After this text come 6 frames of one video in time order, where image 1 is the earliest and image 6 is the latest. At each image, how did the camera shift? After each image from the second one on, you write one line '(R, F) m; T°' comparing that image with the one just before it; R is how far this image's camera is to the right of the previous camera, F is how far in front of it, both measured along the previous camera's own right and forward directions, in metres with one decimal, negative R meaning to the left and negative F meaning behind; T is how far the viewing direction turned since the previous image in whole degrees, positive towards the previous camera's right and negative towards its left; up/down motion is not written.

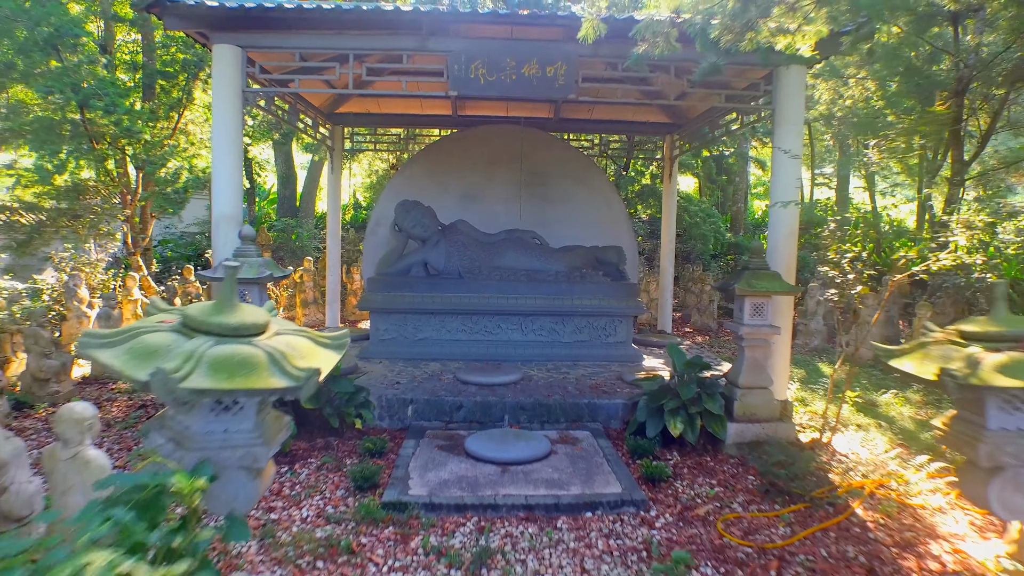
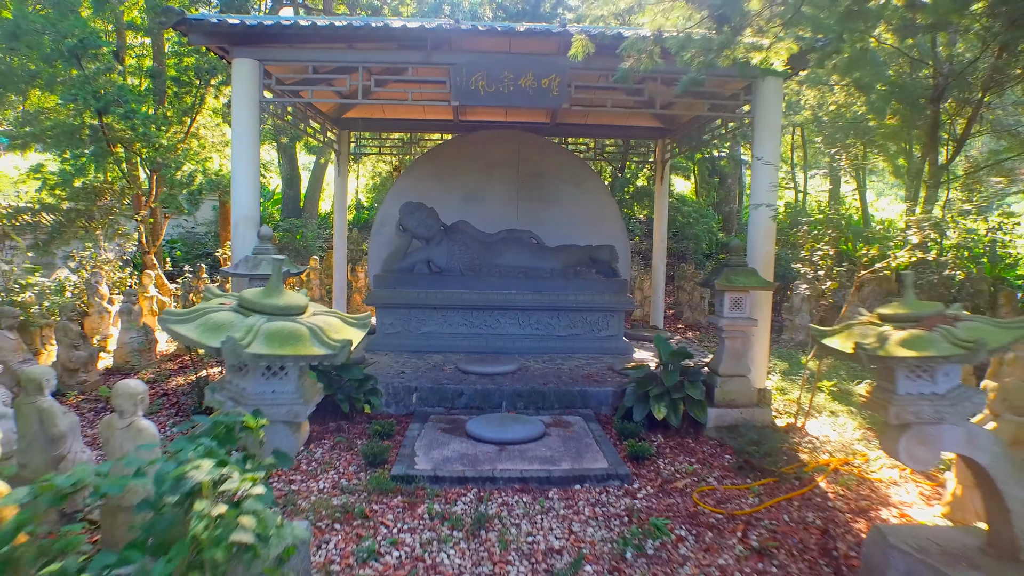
(0.0, -0.3) m; 0°
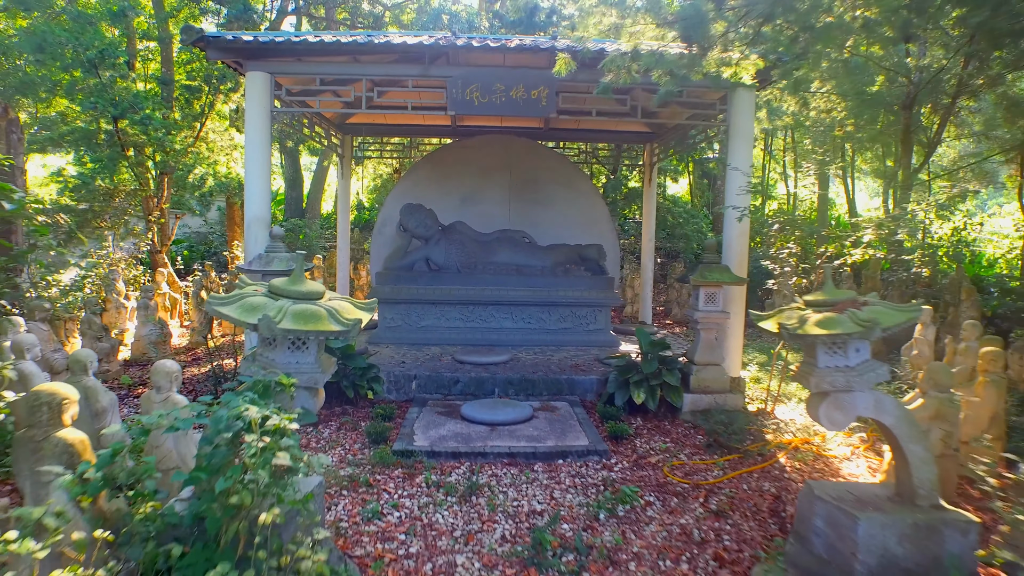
(+0.1, -0.3) m; 0°
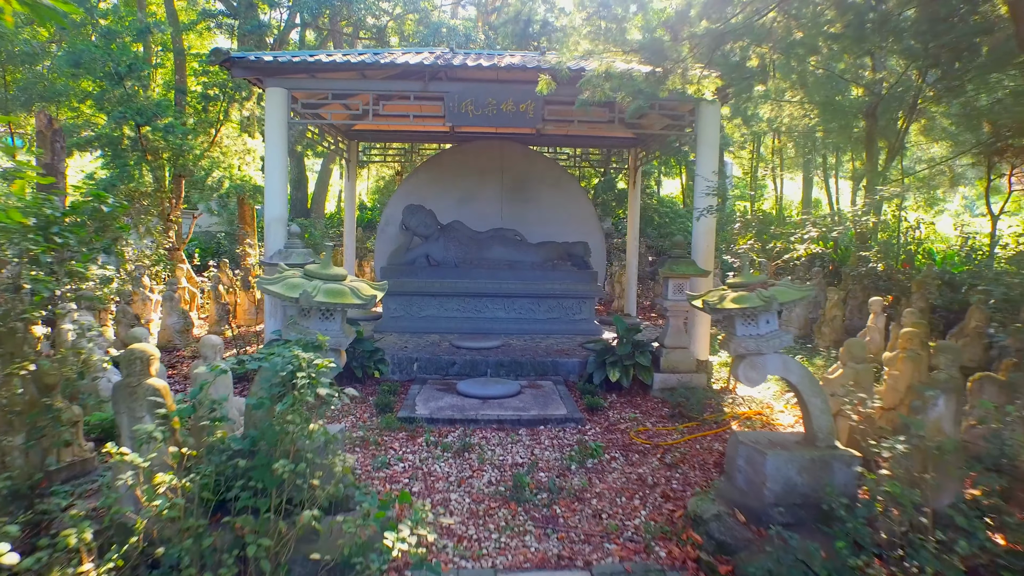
(+0.1, -0.6) m; 0°
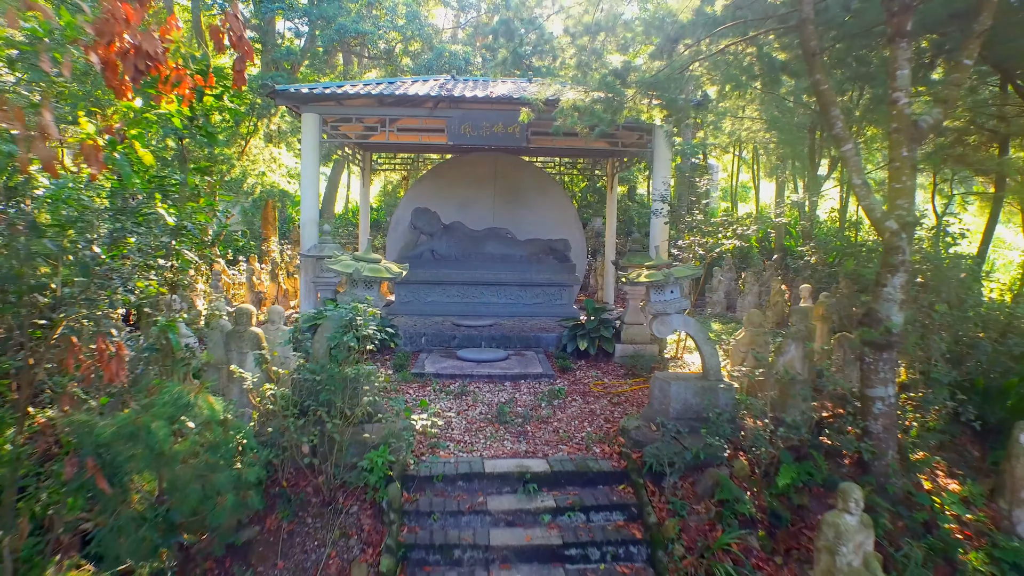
(+0.1, -1.2) m; 0°
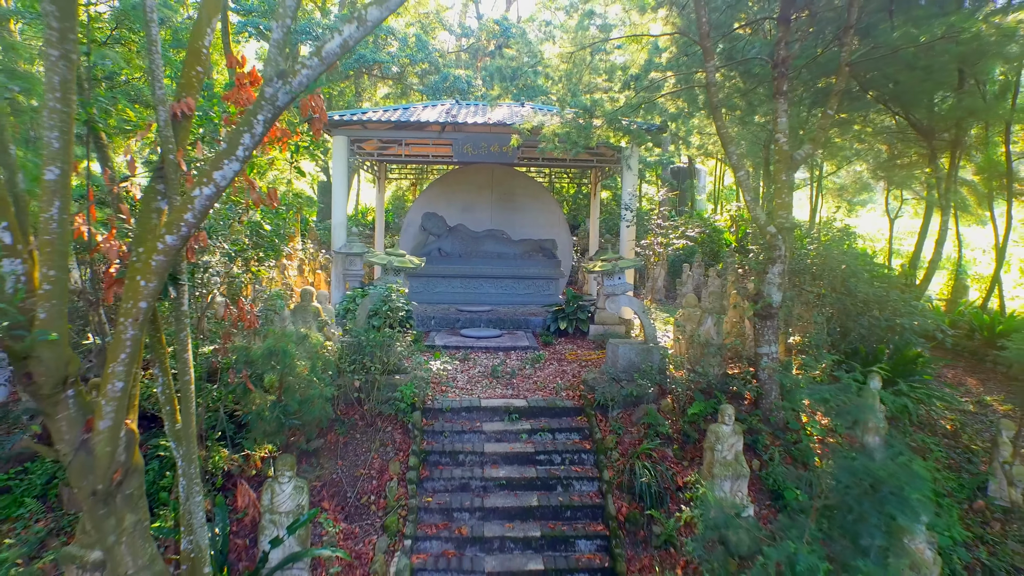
(+0.1, -1.3) m; 0°
